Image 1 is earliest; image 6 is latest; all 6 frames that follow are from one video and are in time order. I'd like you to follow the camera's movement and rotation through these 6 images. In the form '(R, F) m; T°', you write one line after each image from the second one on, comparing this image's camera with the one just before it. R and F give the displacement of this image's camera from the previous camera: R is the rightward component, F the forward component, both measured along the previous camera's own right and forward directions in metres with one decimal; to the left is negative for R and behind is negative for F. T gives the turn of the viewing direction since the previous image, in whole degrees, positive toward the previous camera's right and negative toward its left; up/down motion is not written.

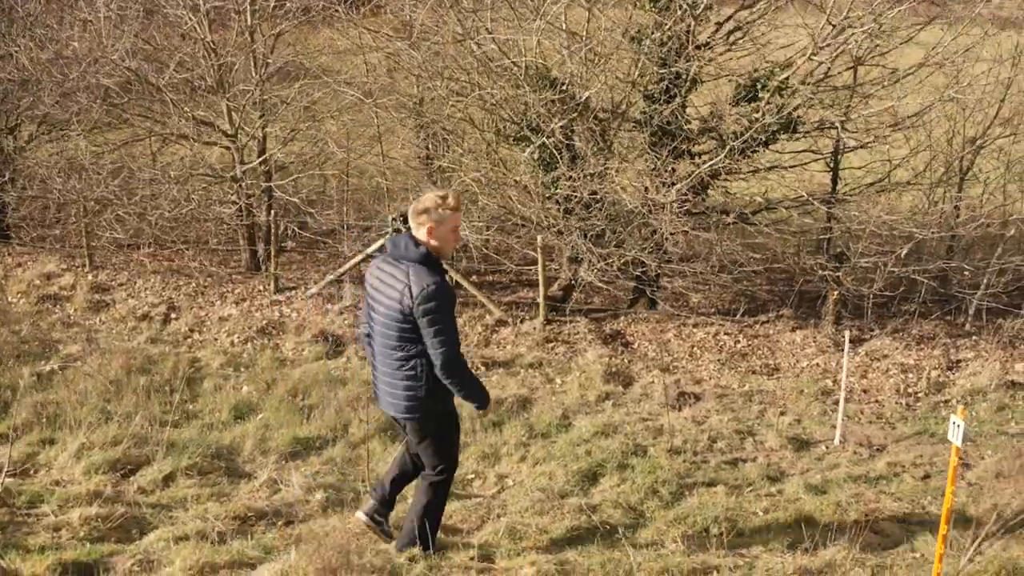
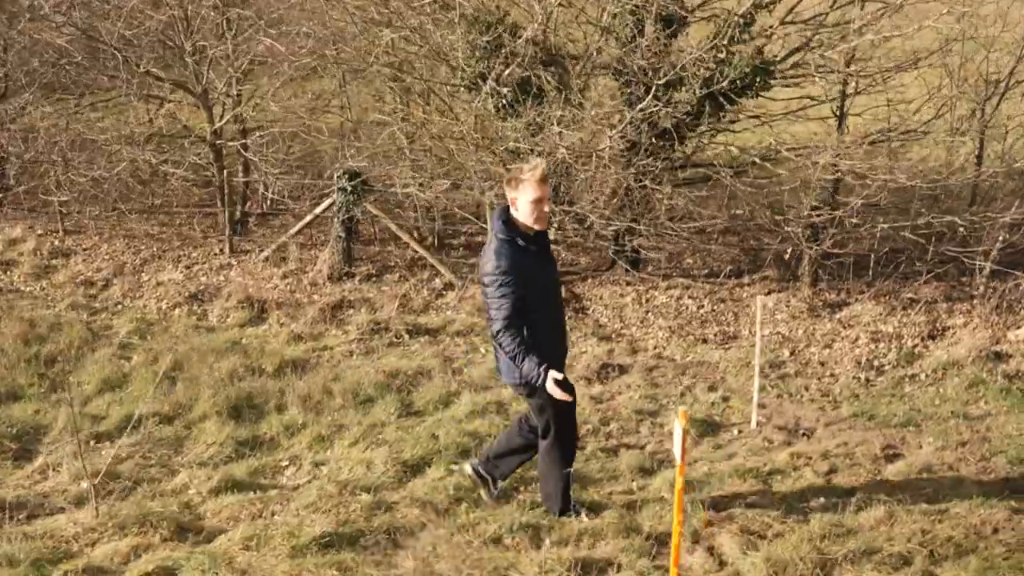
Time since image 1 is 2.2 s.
(+1.3, +1.0) m; -7°
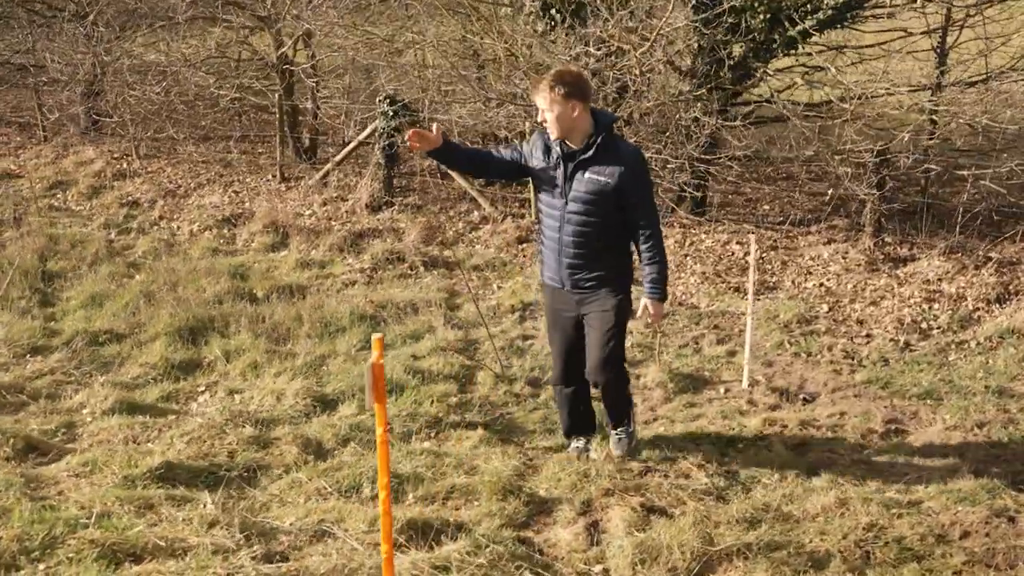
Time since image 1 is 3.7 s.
(+0.8, +0.8) m; -8°
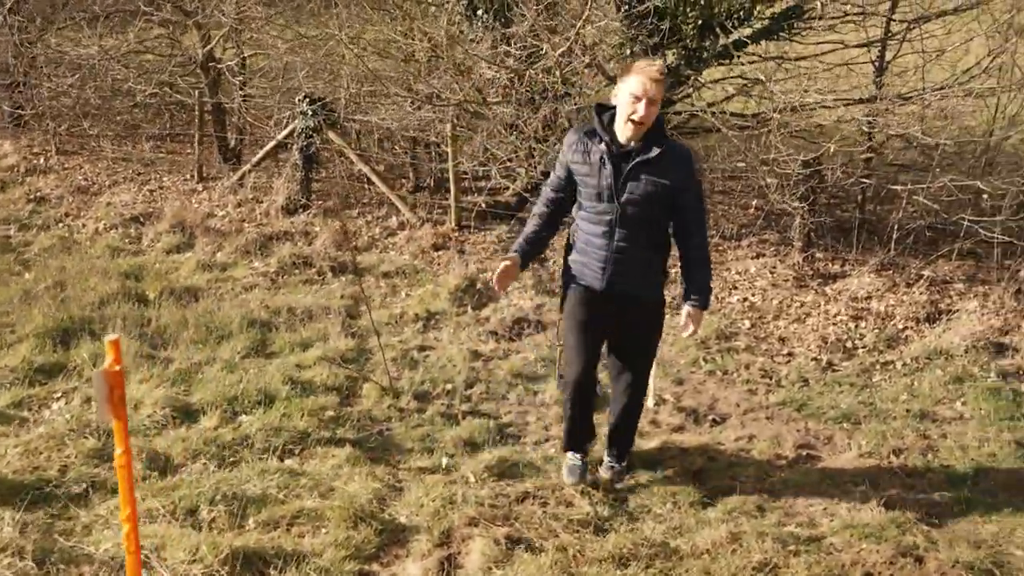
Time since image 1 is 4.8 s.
(+0.2, +0.4) m; +2°
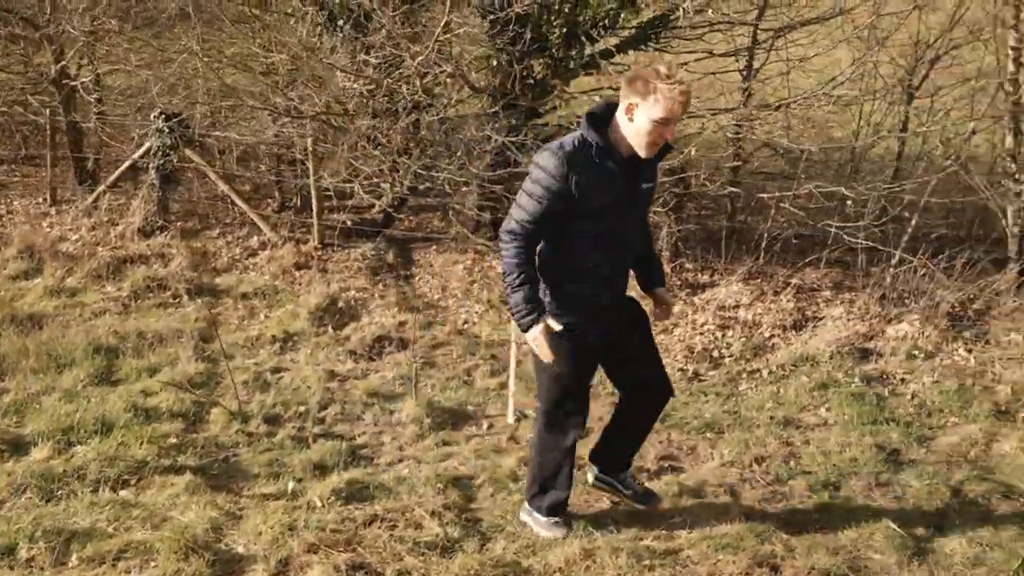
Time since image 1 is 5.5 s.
(+0.1, +0.1) m; +5°
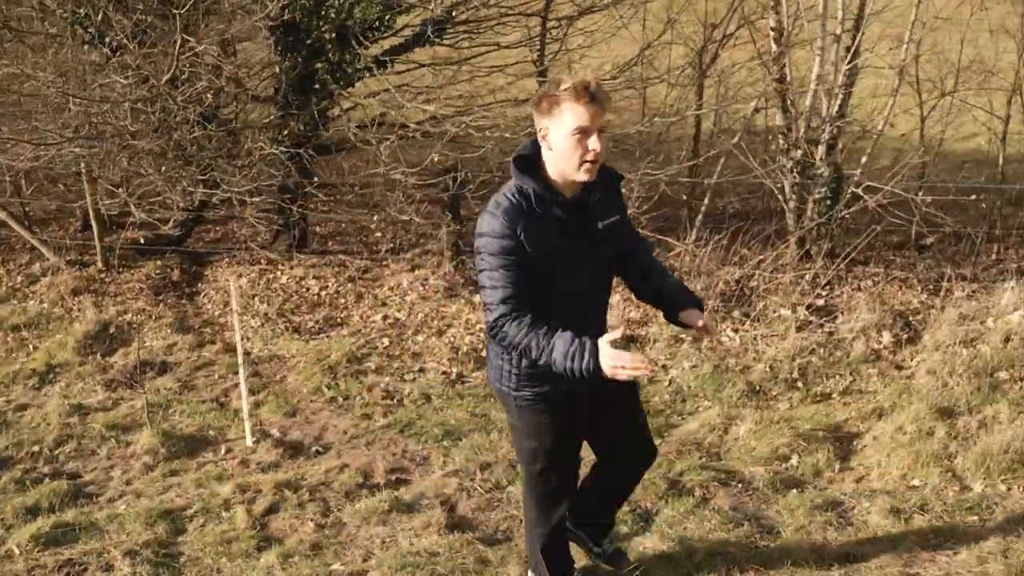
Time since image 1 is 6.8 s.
(+0.5, -0.1) m; +5°
